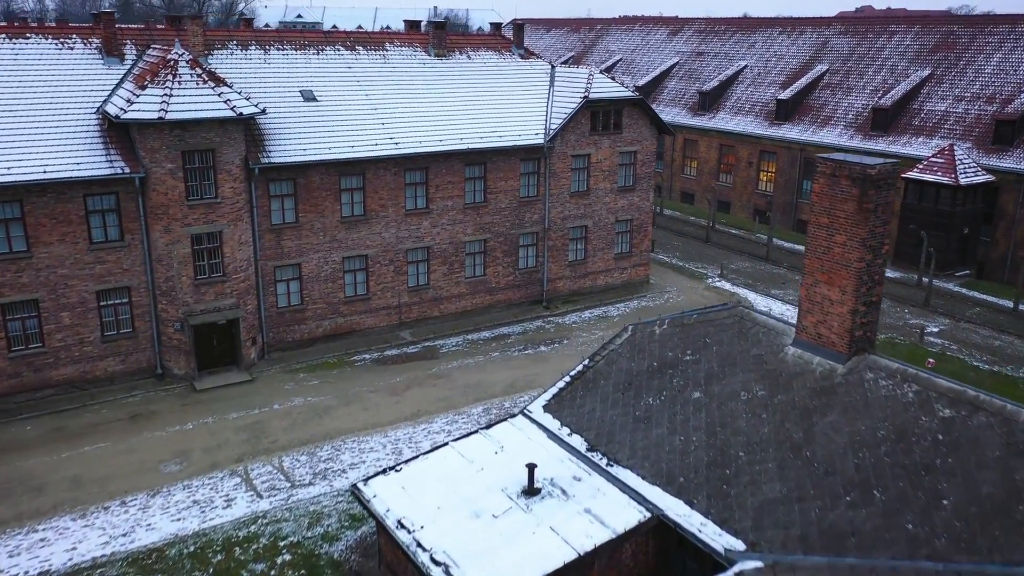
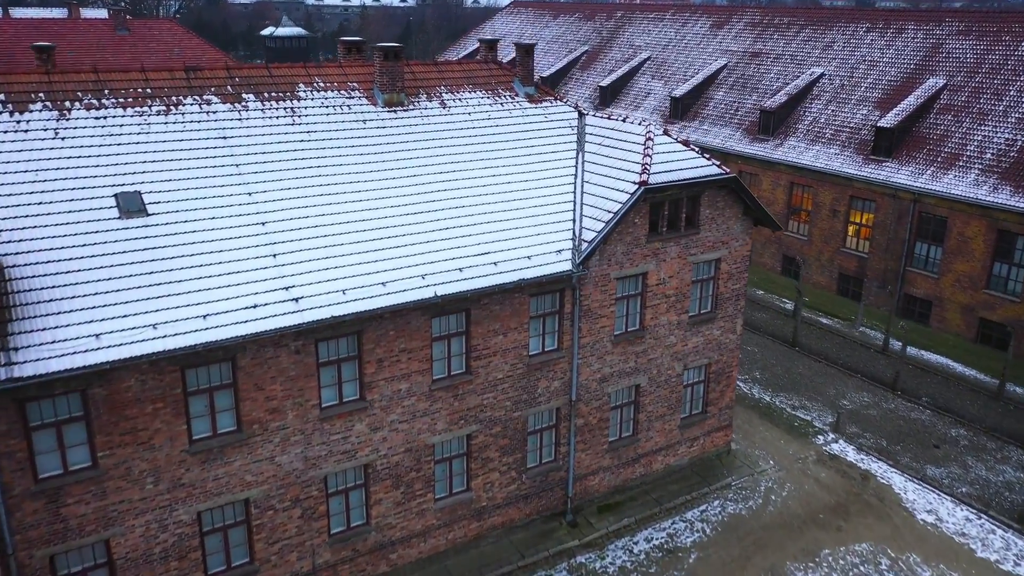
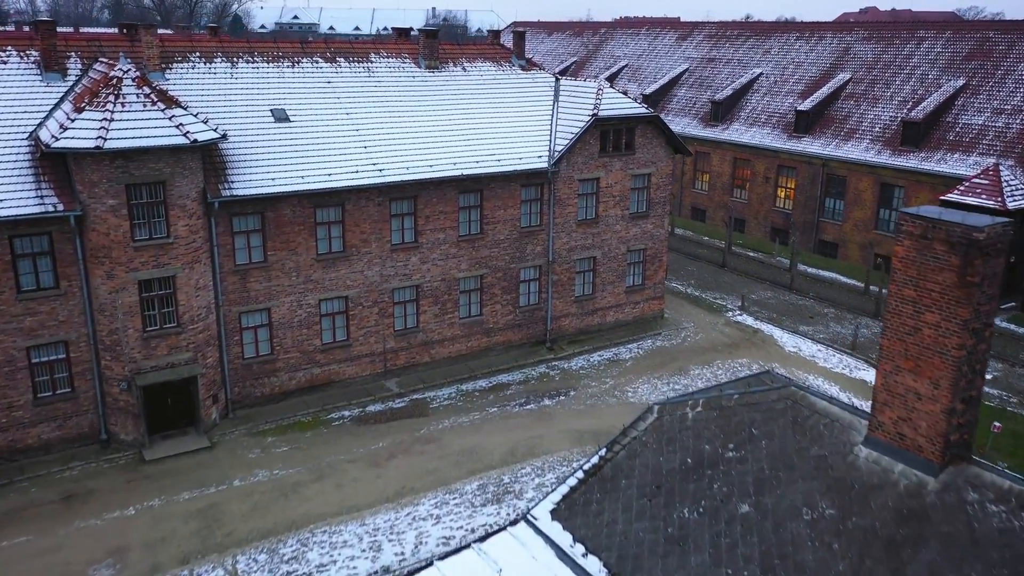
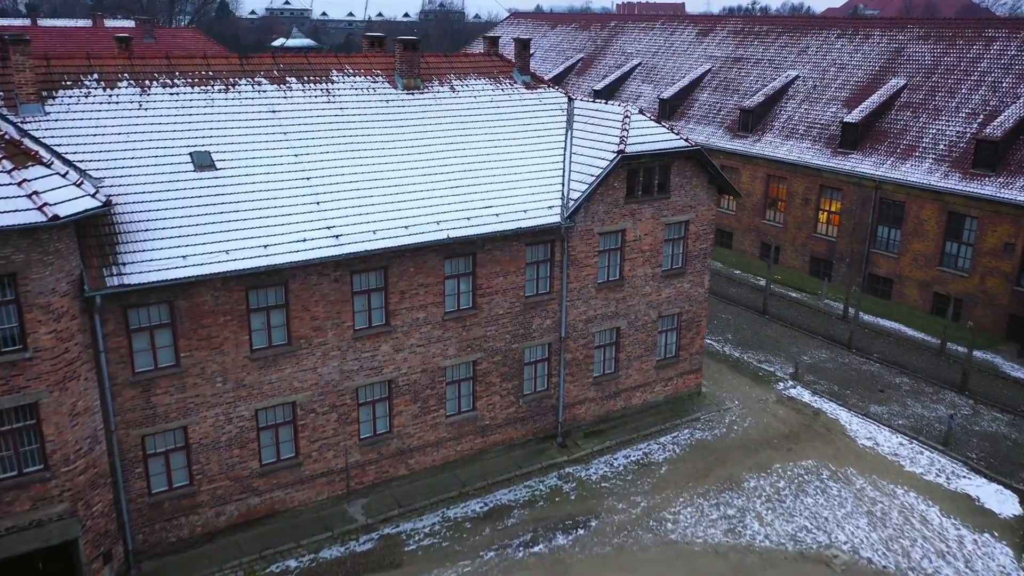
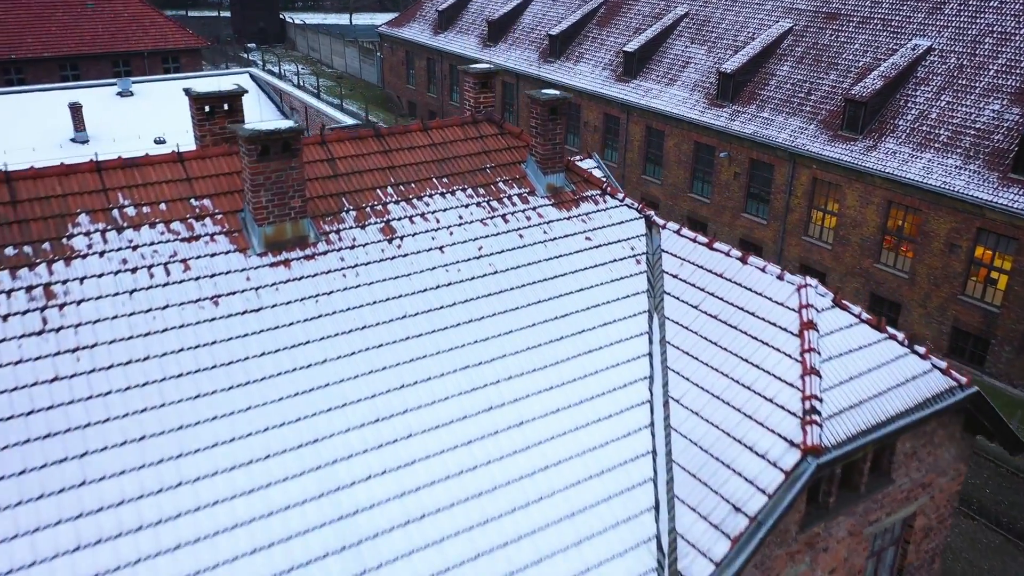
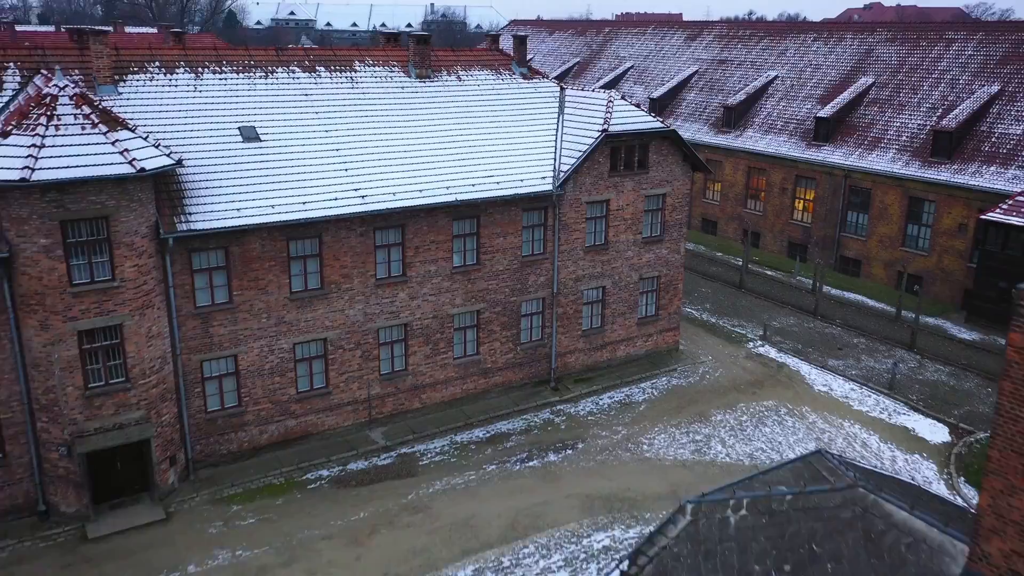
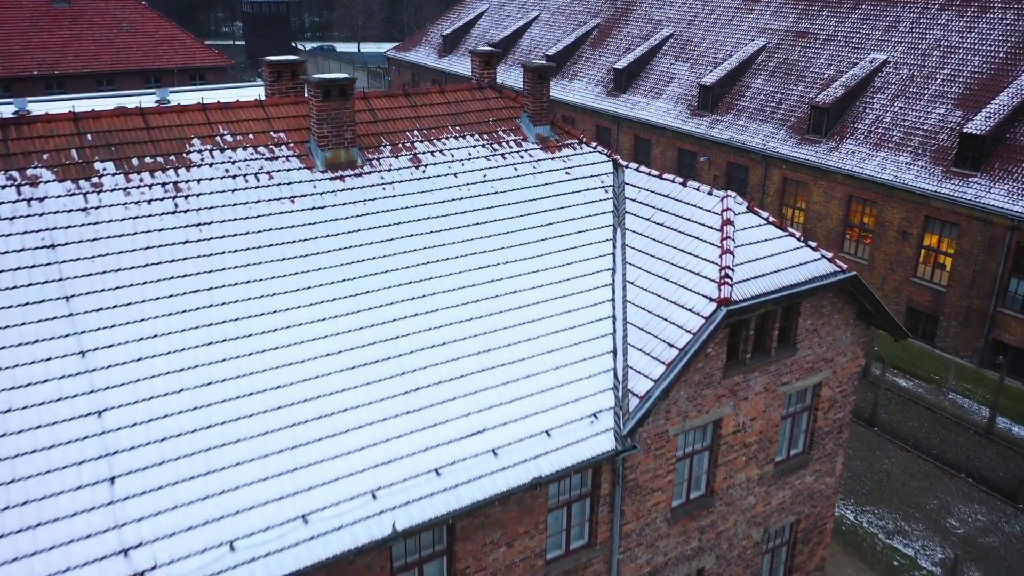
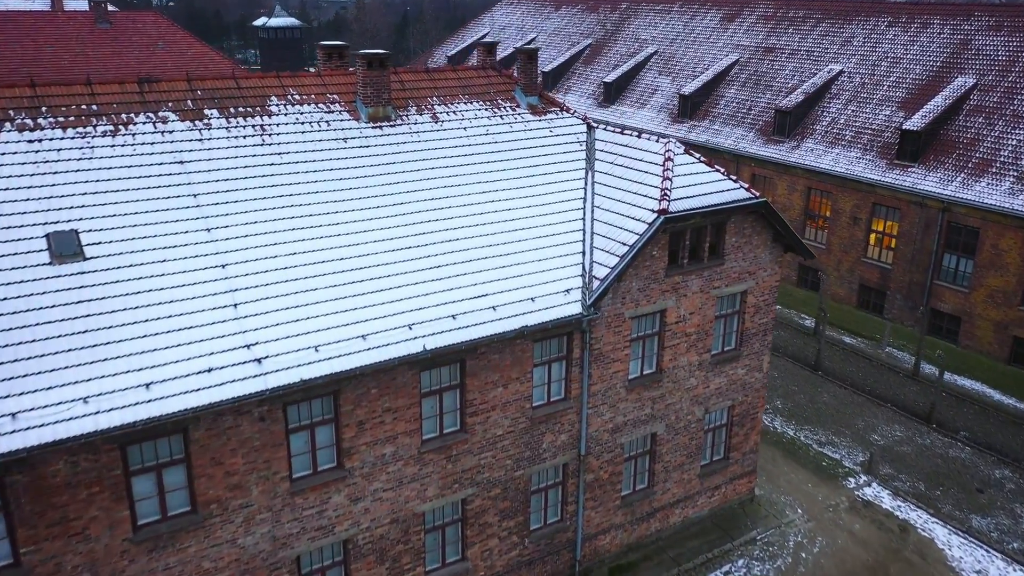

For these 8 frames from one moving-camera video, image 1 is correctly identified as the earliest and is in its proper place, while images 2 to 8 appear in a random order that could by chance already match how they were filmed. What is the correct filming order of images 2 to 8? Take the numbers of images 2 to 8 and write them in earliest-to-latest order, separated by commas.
3, 6, 4, 2, 8, 7, 5
